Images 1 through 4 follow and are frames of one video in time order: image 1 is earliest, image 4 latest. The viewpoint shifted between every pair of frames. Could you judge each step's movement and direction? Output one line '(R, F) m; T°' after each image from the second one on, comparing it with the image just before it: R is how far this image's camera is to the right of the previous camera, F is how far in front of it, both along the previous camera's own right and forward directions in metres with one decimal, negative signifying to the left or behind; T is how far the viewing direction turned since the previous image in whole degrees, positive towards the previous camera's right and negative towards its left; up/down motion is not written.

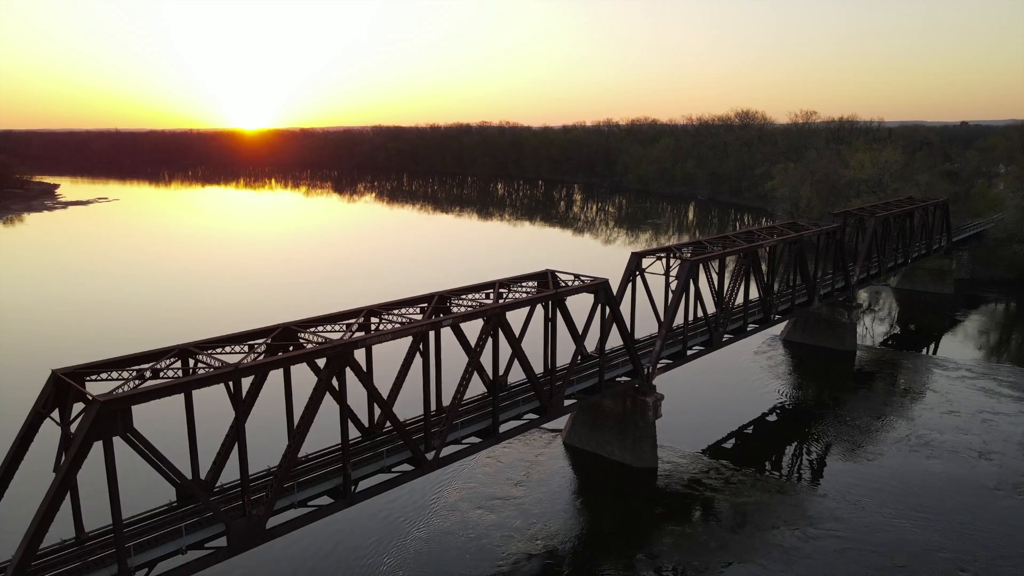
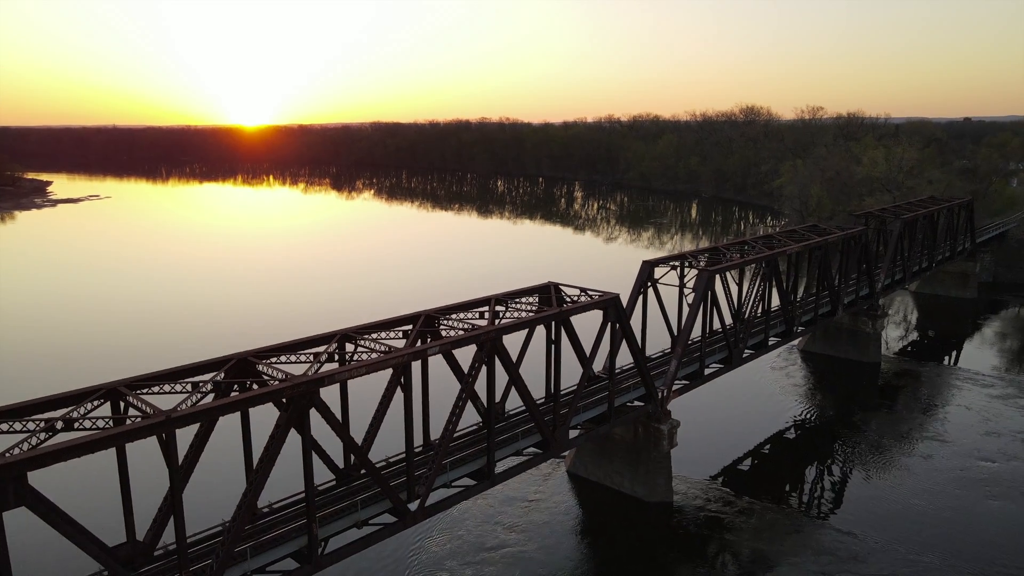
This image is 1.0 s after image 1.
(0.0, +1.6) m; 0°
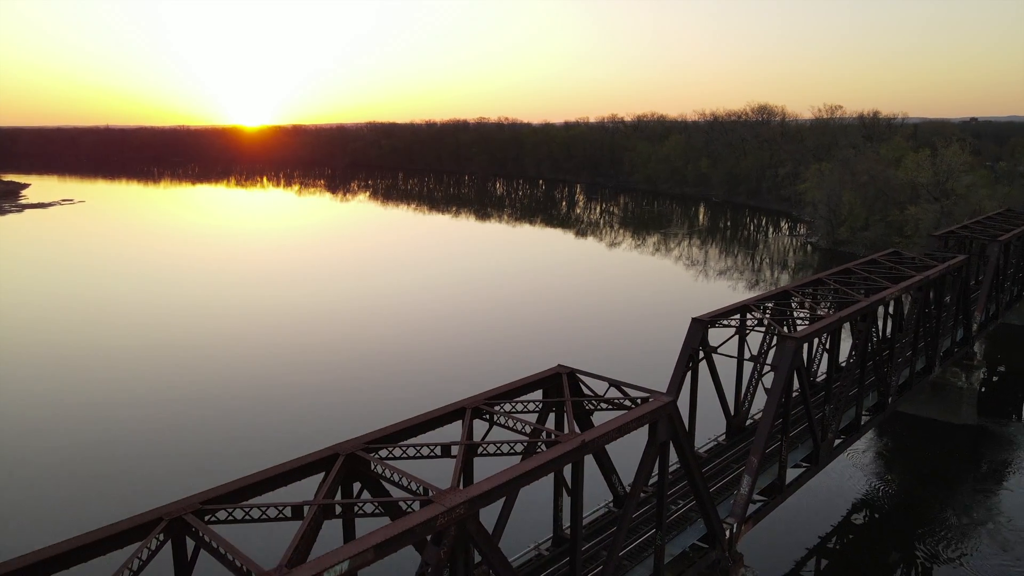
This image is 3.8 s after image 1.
(+0.1, +4.5) m; 0°
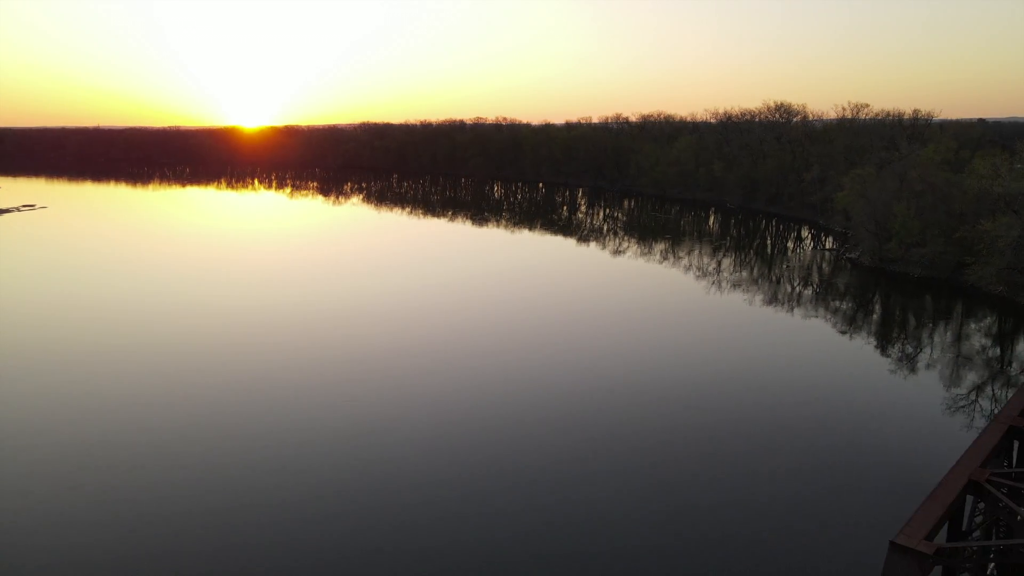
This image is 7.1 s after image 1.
(+0.2, +5.7) m; 0°
